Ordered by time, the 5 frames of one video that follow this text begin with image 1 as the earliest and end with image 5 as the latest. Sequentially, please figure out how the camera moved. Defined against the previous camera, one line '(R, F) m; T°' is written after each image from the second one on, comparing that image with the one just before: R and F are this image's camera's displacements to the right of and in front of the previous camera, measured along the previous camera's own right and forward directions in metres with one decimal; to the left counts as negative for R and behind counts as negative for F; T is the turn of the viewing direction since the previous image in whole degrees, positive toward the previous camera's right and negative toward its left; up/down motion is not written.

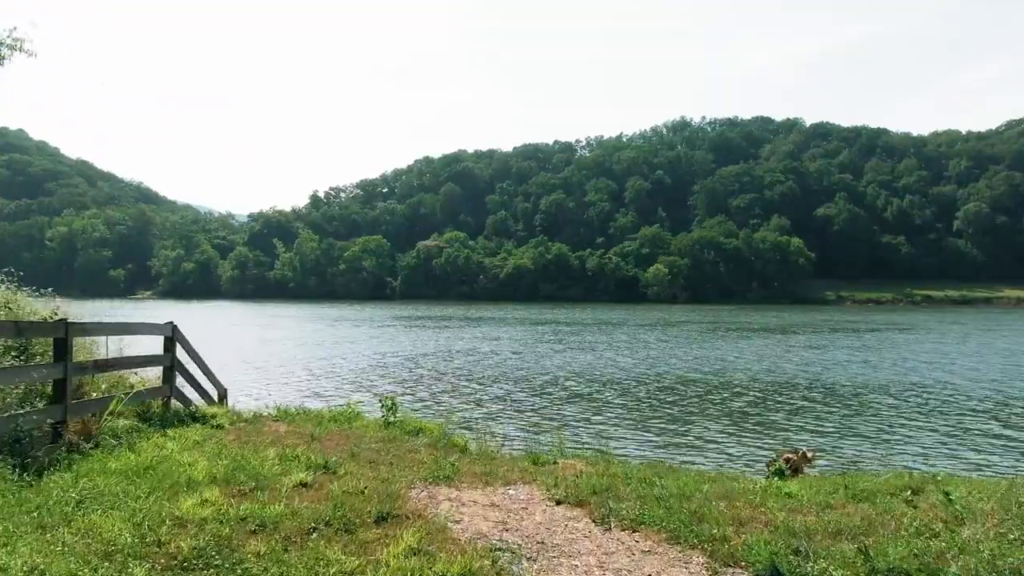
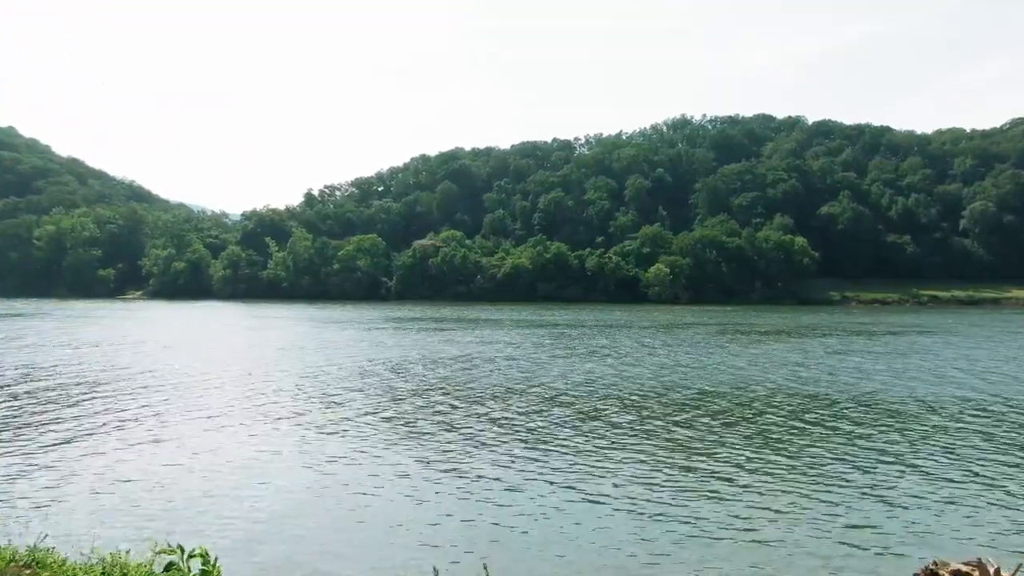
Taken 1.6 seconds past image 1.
(+0.1, +2.5) m; 0°
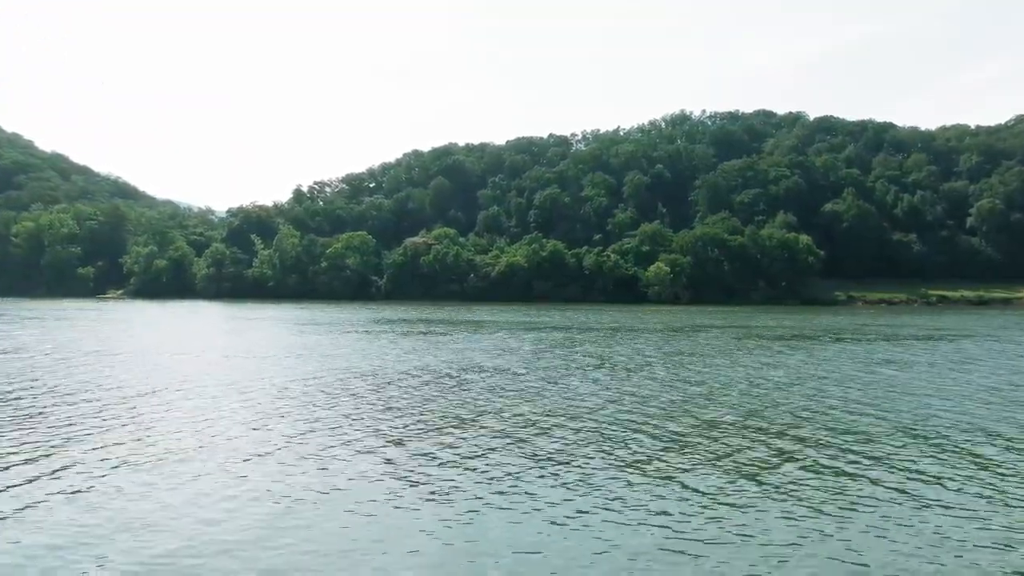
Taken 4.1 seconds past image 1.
(0.0, +4.0) m; 0°
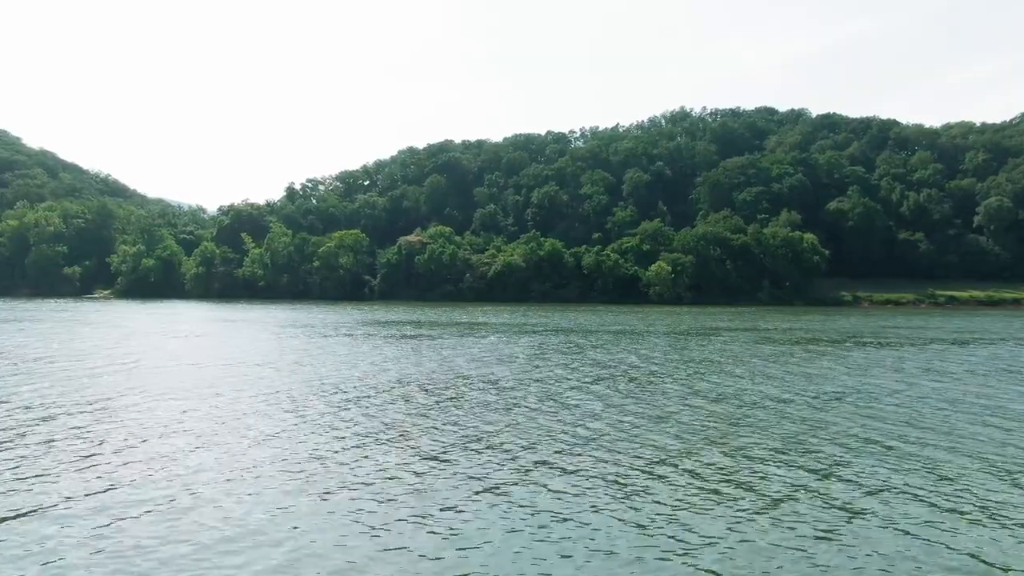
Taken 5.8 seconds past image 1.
(+0.1, +2.9) m; 0°
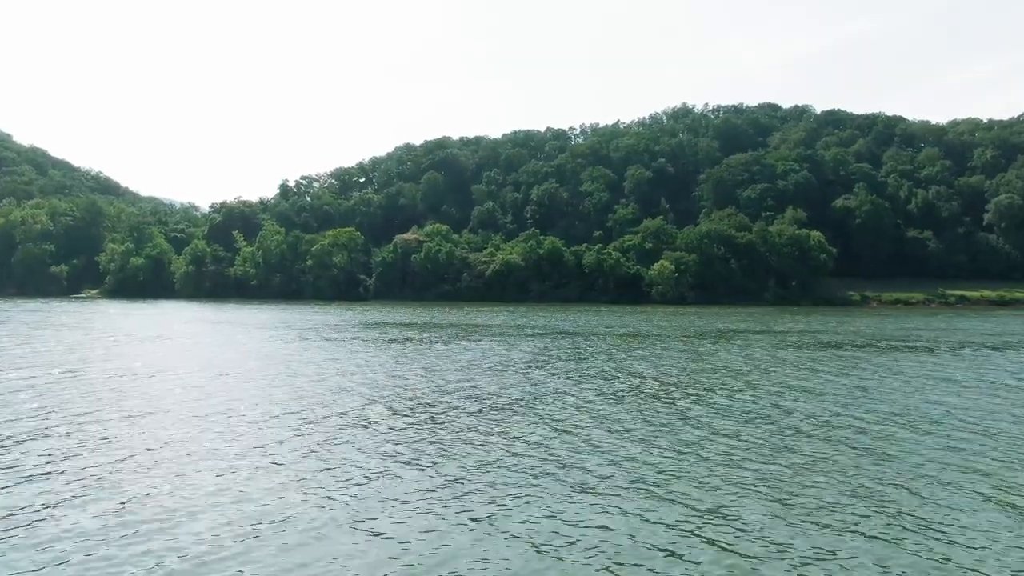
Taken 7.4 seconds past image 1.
(+0.1, +2.9) m; 0°
